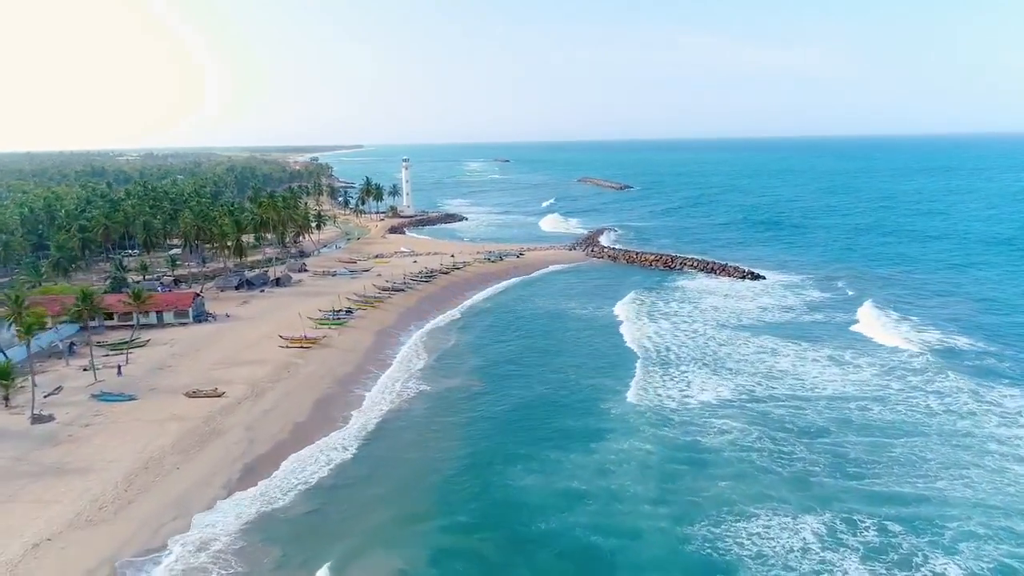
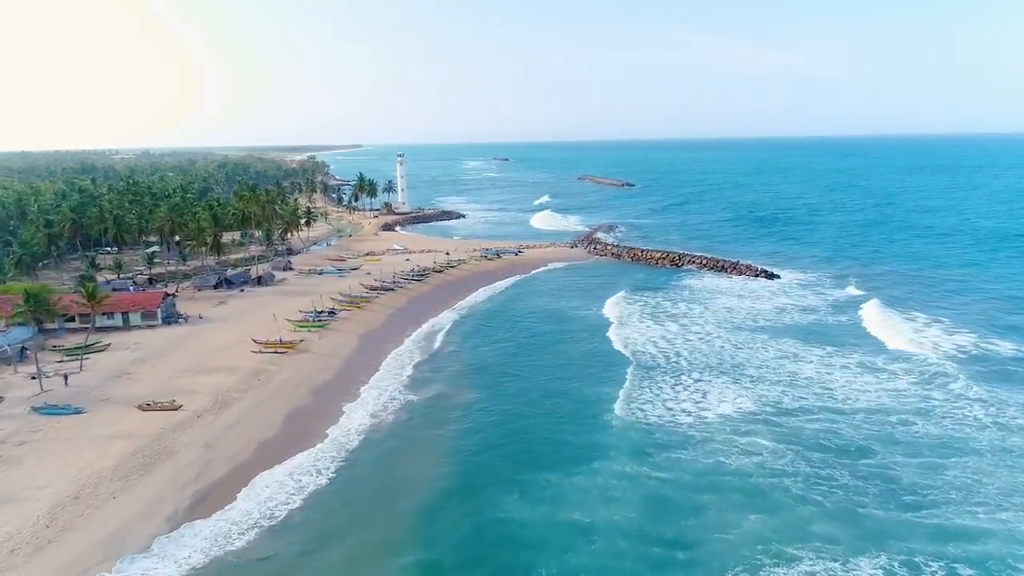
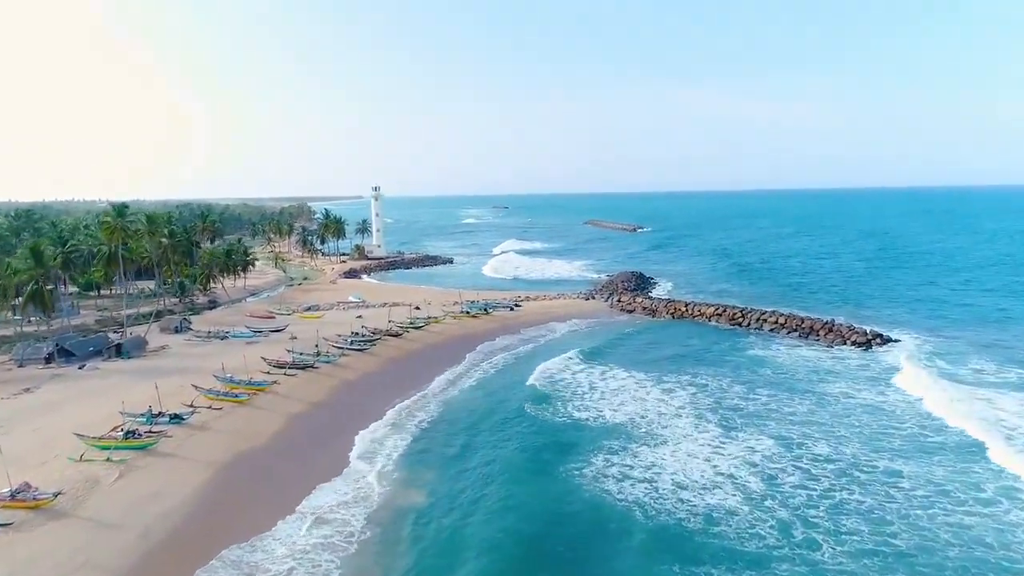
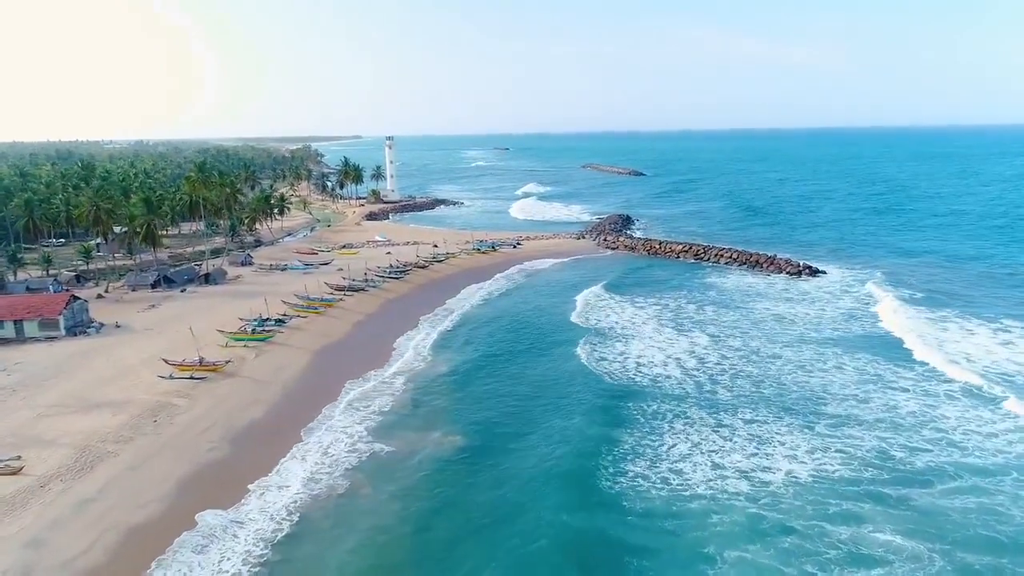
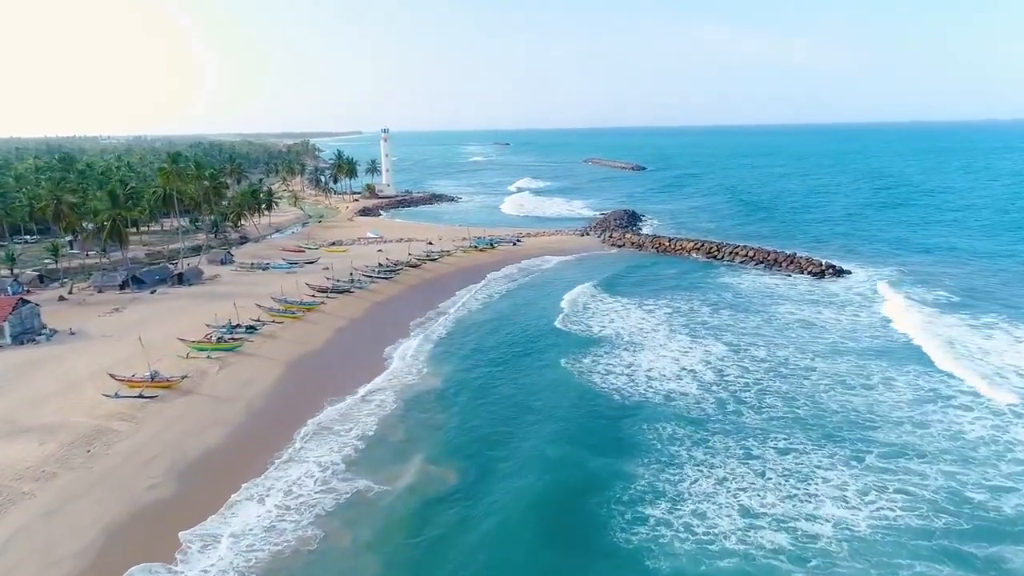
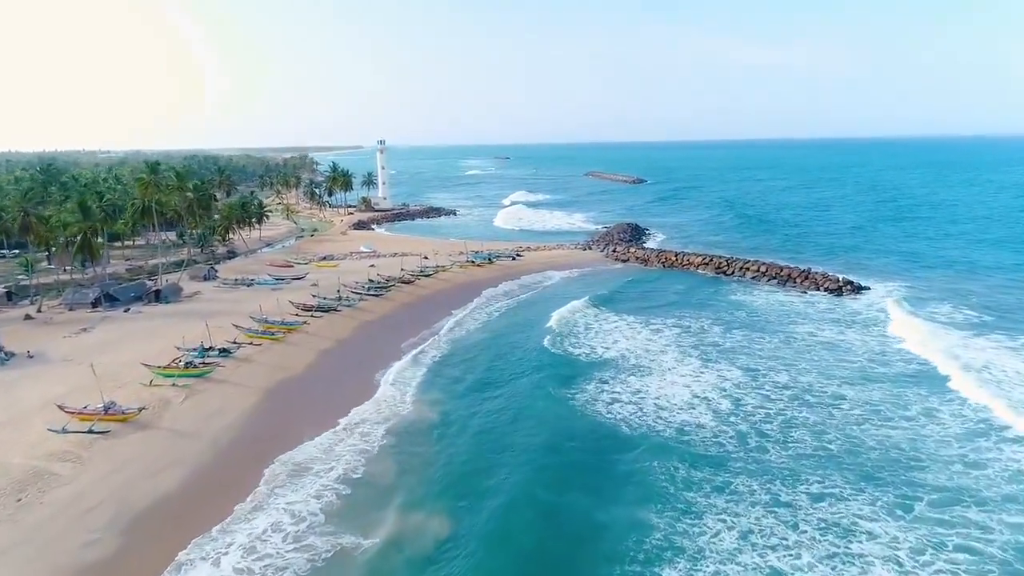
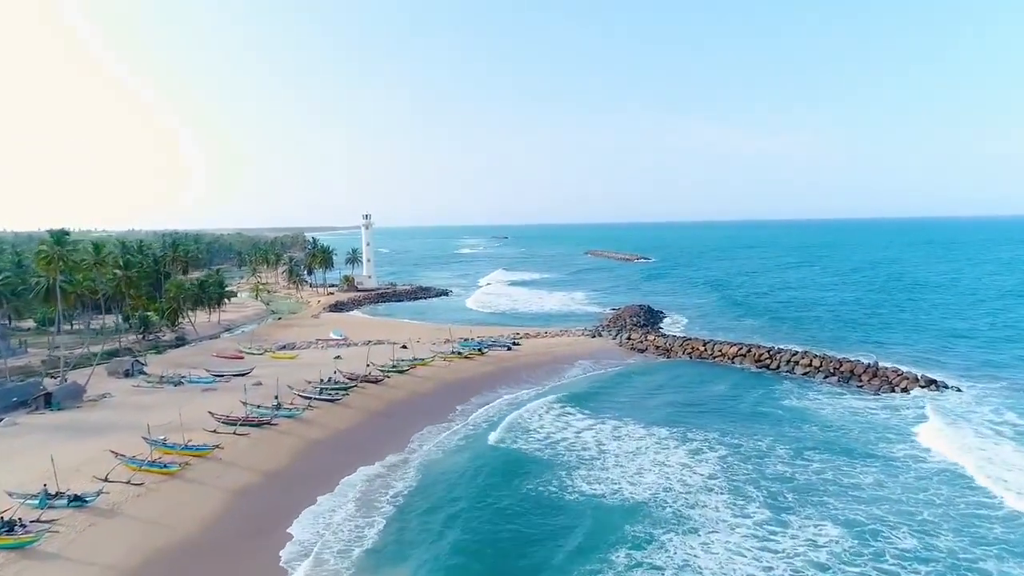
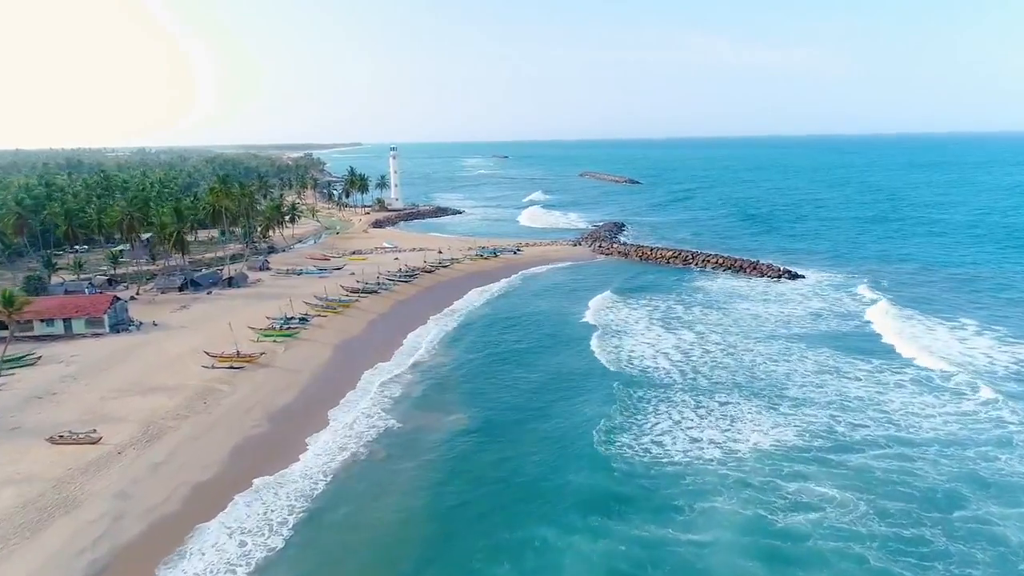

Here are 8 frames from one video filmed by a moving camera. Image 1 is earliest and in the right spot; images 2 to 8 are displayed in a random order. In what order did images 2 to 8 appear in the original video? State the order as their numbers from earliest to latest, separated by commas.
2, 8, 4, 5, 6, 3, 7
